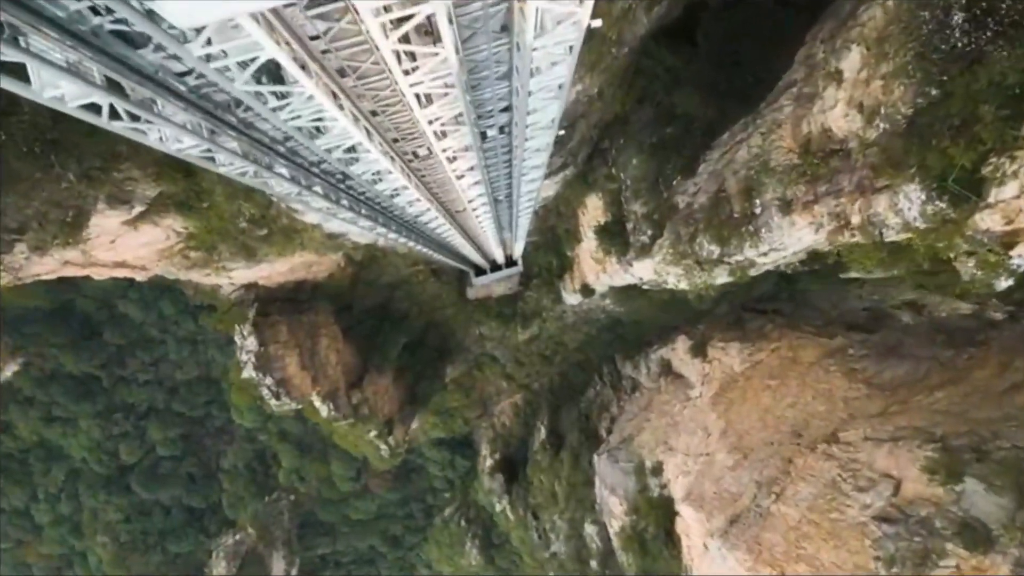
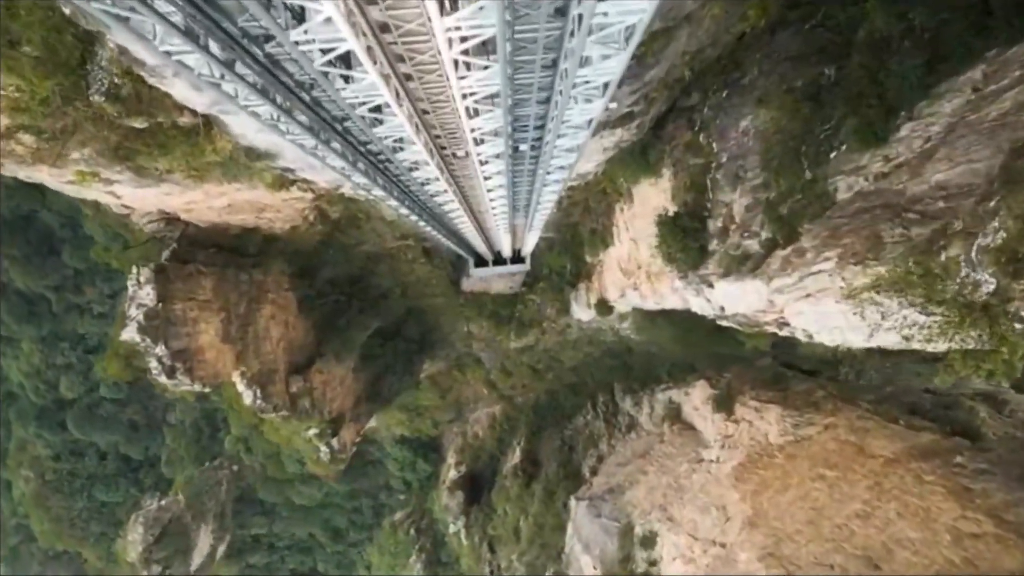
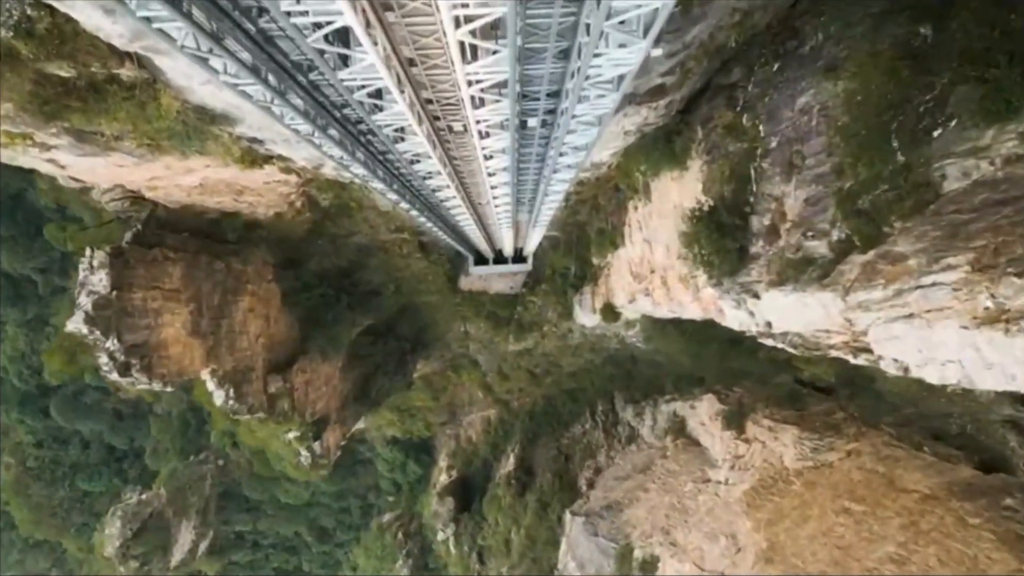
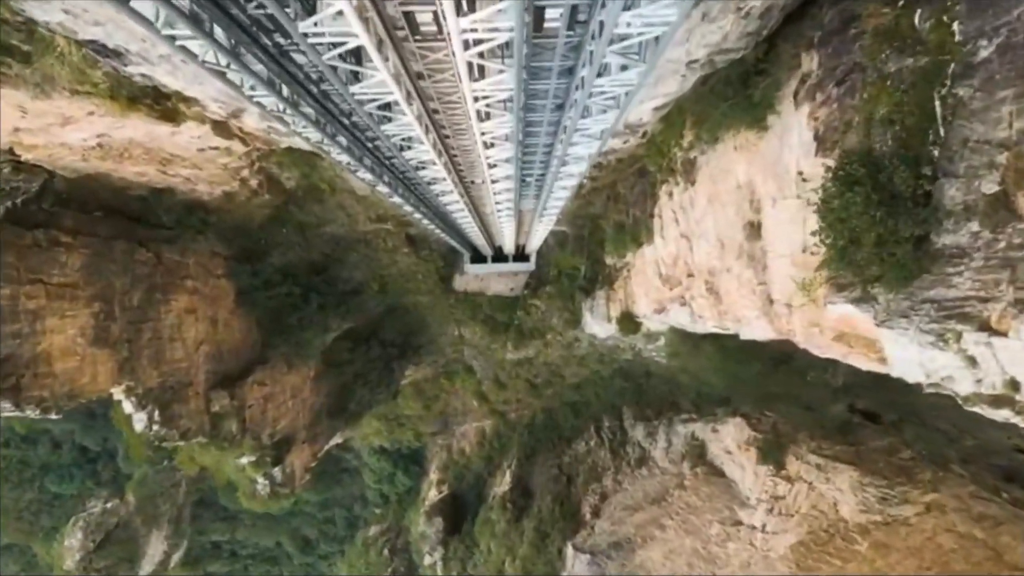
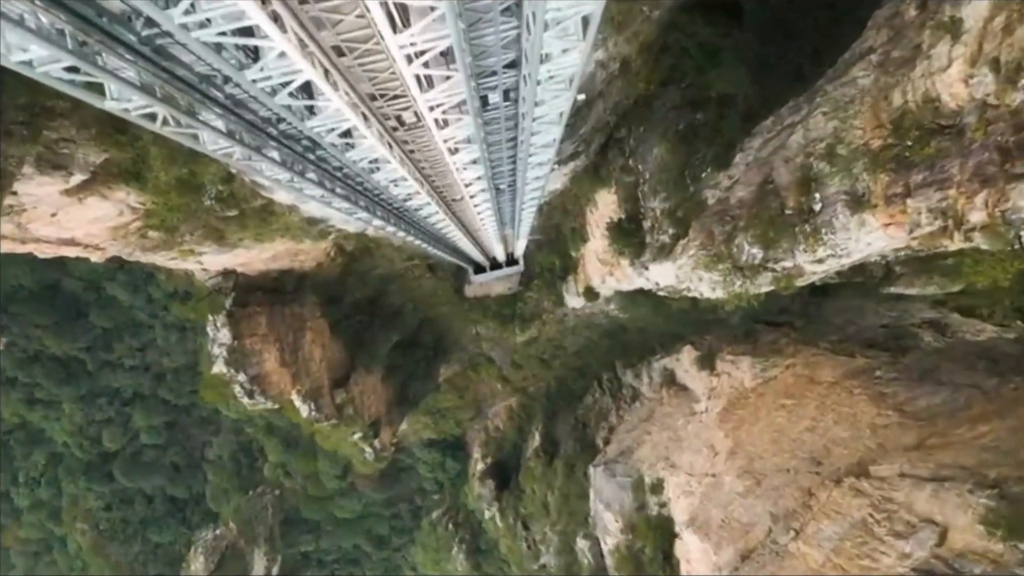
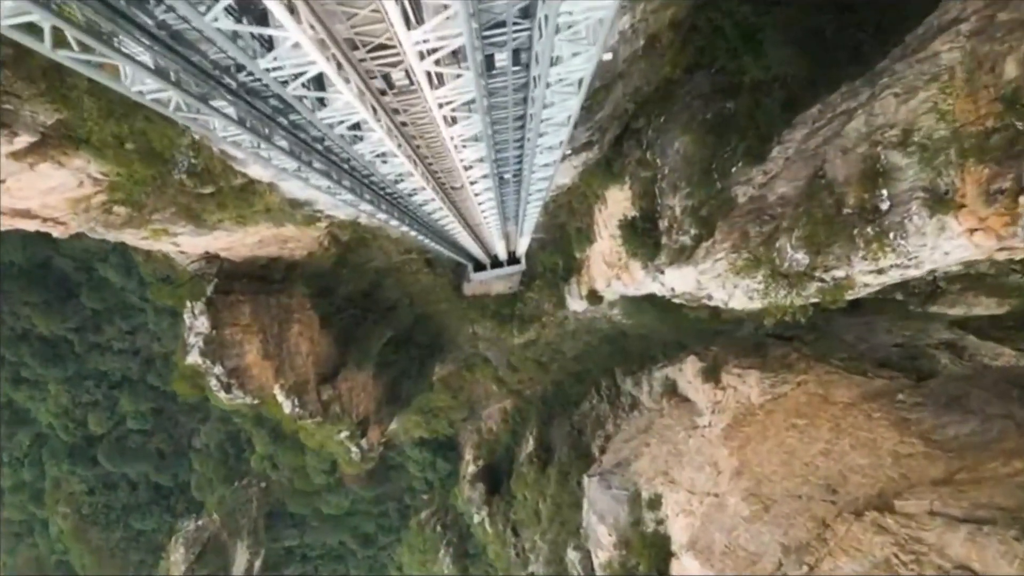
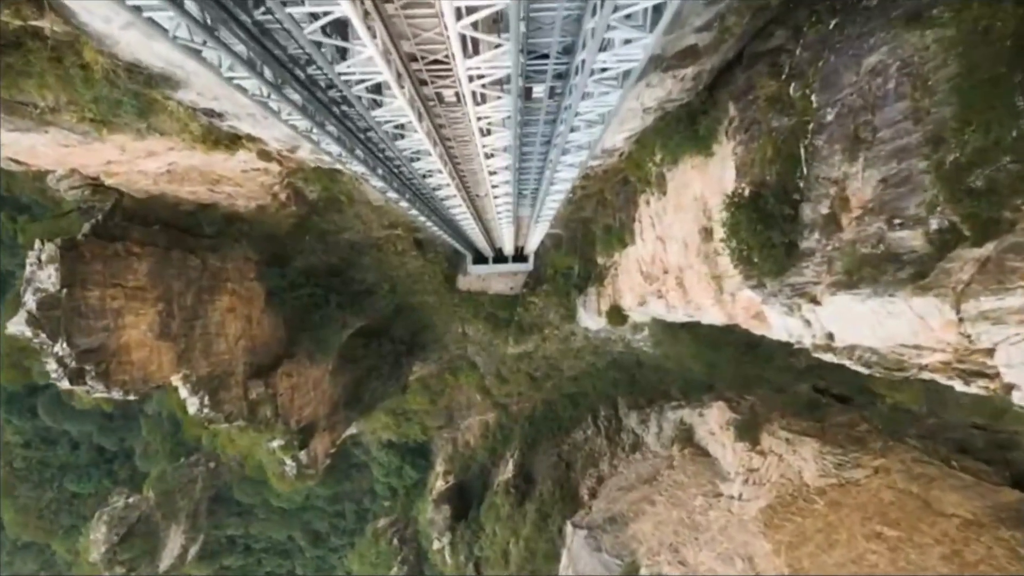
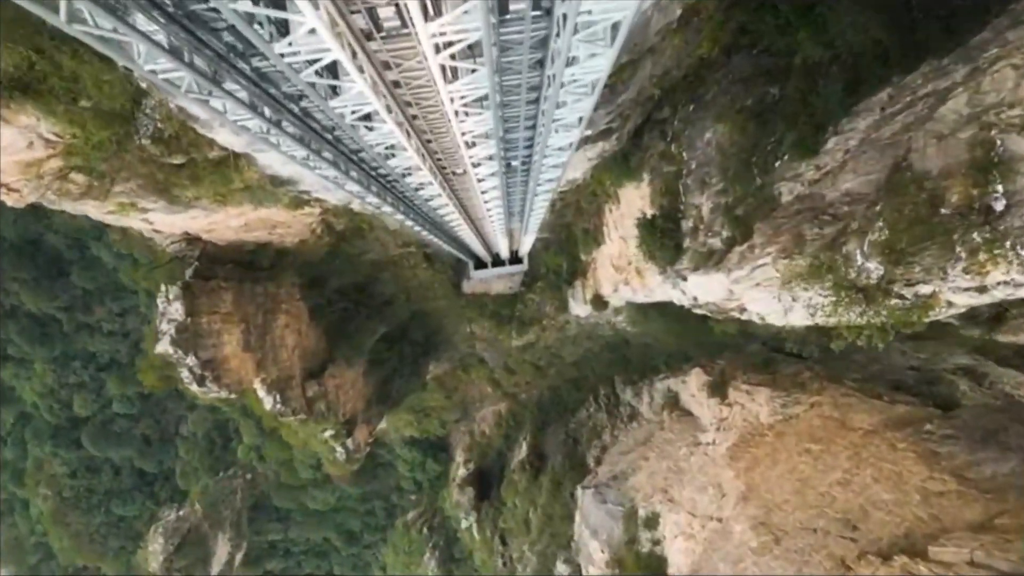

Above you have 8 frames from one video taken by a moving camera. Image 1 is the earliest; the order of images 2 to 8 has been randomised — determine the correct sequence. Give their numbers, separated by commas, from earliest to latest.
5, 6, 8, 2, 3, 7, 4
